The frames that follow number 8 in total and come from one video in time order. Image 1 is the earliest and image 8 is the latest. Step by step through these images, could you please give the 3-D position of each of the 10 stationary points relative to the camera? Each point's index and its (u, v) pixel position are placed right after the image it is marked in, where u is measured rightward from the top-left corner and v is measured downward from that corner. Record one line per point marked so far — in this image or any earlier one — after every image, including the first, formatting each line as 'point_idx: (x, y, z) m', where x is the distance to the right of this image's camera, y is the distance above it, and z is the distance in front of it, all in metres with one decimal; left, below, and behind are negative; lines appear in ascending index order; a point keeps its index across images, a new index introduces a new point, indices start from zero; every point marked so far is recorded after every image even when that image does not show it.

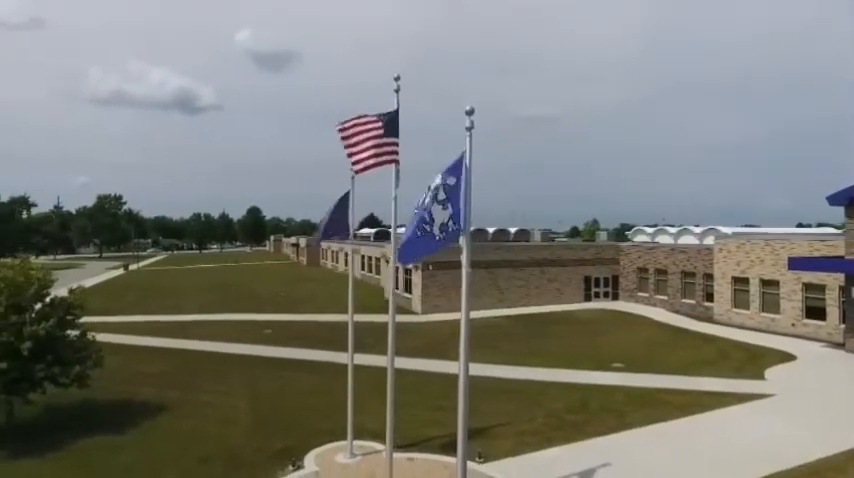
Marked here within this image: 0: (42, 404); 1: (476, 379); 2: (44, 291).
0: (-12.5, -5.3, +17.2) m
1: (+1.8, -5.2, +20.0) m
2: (-11.3, -1.5, +15.7) m
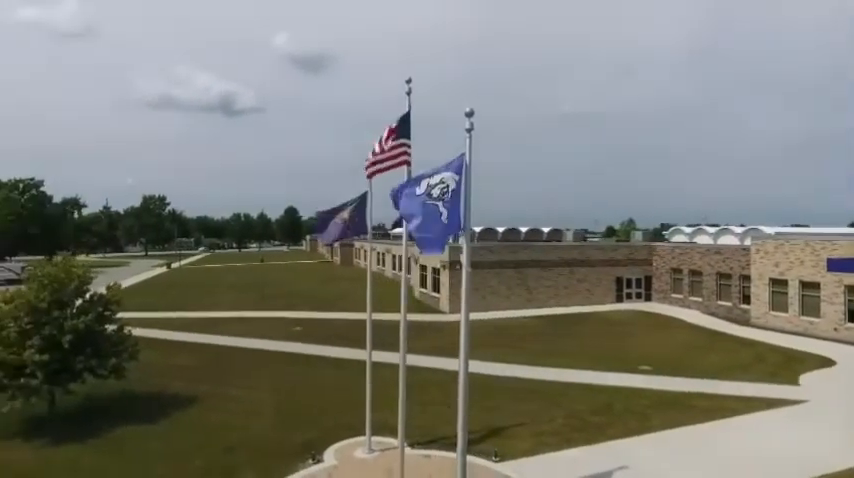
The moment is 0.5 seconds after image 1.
0: (-11.8, -5.3, +18.2) m
1: (+2.7, -5.2, +20.0) m
2: (-10.7, -1.5, +16.6) m
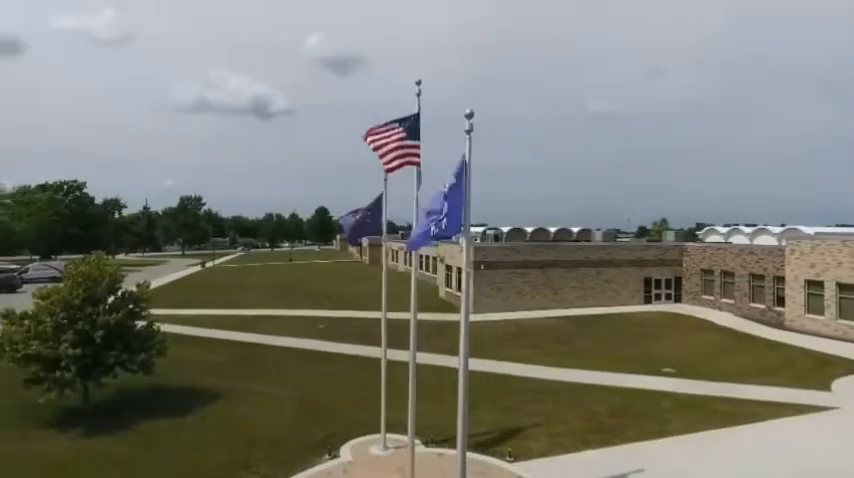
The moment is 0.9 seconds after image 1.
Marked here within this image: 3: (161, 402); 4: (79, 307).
0: (-11.1, -5.2, +19.0) m
1: (+3.4, -5.2, +19.9) m
2: (-10.2, -1.5, +17.3) m
3: (-9.1, -5.6, +18.2) m
4: (-10.8, -2.1, +16.6) m
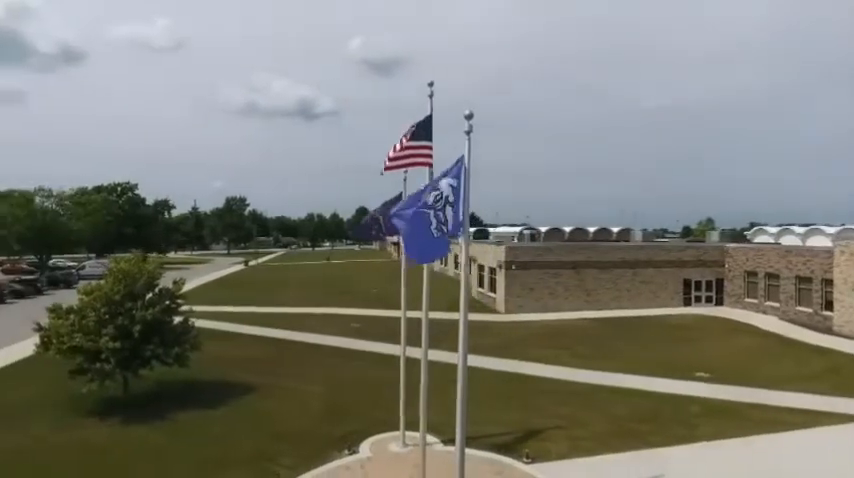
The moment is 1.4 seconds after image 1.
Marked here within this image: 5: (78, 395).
0: (-10.2, -5.2, +19.9) m
1: (+4.3, -5.2, +19.7) m
2: (-9.4, -1.4, +18.2) m
3: (-8.3, -5.5, +18.9) m
4: (-10.1, -2.1, +17.5) m
5: (-12.1, -5.4, +18.5) m
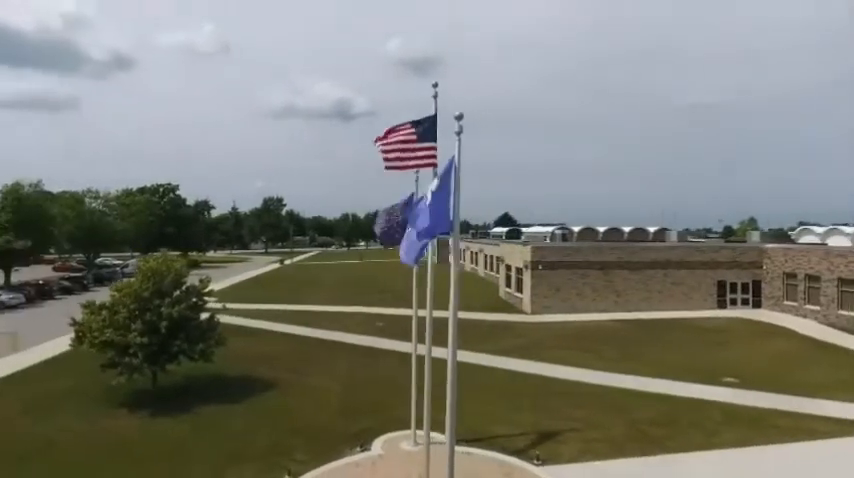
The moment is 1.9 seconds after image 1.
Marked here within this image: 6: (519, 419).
0: (-9.5, -5.2, +20.6) m
1: (+5.0, -5.2, +19.5) m
2: (-8.8, -1.4, +18.9) m
3: (-7.7, -5.5, +19.6) m
4: (-9.6, -2.1, +18.2) m
5: (-11.5, -5.4, +19.3) m
6: (+2.8, -5.5, +16.1) m
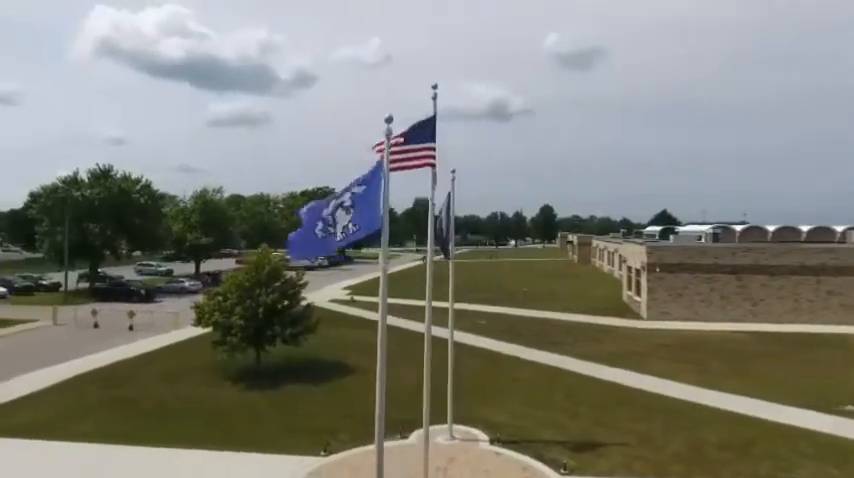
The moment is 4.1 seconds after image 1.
0: (-6.3, -5.1, +23.3) m
1: (+7.2, -5.2, +17.9) m
2: (-6.1, -1.3, +21.4) m
3: (-4.8, -5.4, +21.7) m
4: (-7.0, -2.0, +21.0) m
5: (-8.6, -5.3, +22.7) m
6: (+4.1, -5.4, +15.4) m
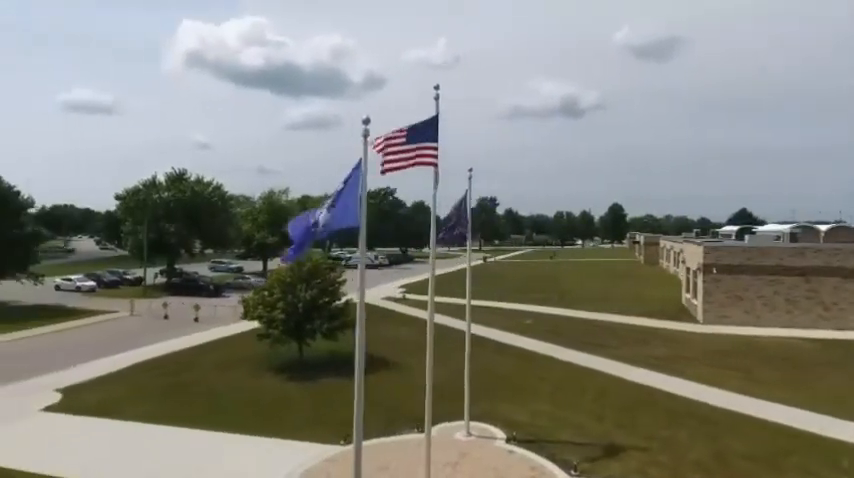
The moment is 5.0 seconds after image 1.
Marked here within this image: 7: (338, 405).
0: (-4.7, -5.0, +24.3) m
1: (+8.1, -5.2, +17.2) m
2: (-4.7, -1.2, +22.4) m
3: (-3.4, -5.3, +22.5) m
4: (-5.7, -1.9, +22.1) m
5: (-7.0, -5.2, +23.9) m
6: (+4.7, -5.4, +15.1) m
7: (-3.0, -5.7, +18.2) m
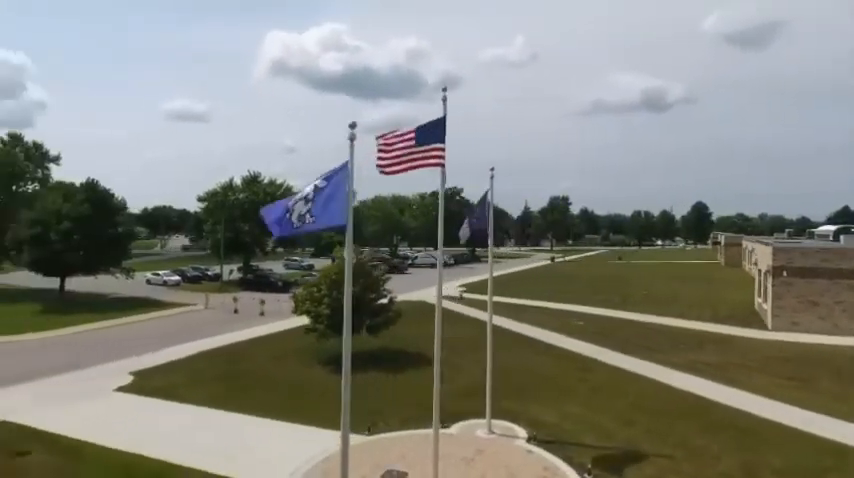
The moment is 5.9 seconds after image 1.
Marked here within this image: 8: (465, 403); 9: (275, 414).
0: (-2.6, -5.0, +25.1) m
1: (+8.9, -5.2, +16.3) m
2: (-2.9, -1.2, +23.2) m
3: (-1.6, -5.3, +23.2) m
4: (-3.9, -1.8, +23.1) m
5: (-5.0, -5.1, +25.1) m
6: (+5.3, -5.4, +14.7) m
7: (-1.9, -5.6, +18.9) m
8: (+1.4, -5.4, +17.8) m
9: (-5.1, -5.9, +18.0) m
